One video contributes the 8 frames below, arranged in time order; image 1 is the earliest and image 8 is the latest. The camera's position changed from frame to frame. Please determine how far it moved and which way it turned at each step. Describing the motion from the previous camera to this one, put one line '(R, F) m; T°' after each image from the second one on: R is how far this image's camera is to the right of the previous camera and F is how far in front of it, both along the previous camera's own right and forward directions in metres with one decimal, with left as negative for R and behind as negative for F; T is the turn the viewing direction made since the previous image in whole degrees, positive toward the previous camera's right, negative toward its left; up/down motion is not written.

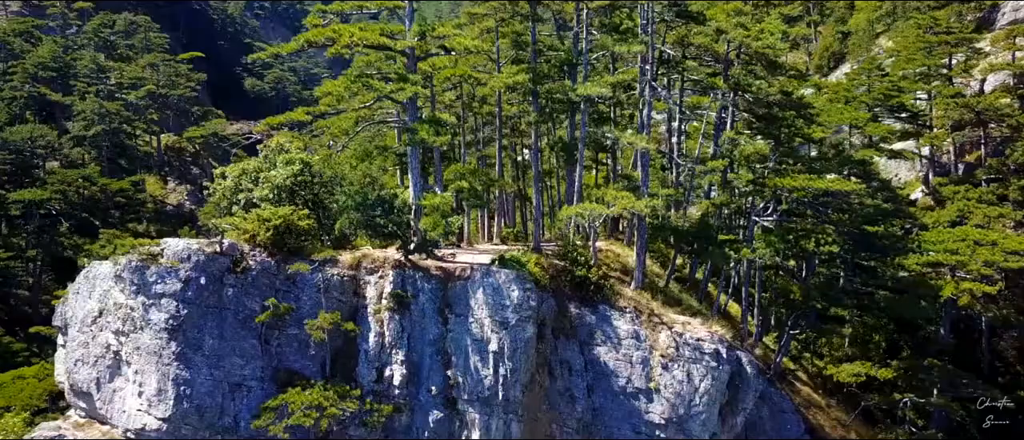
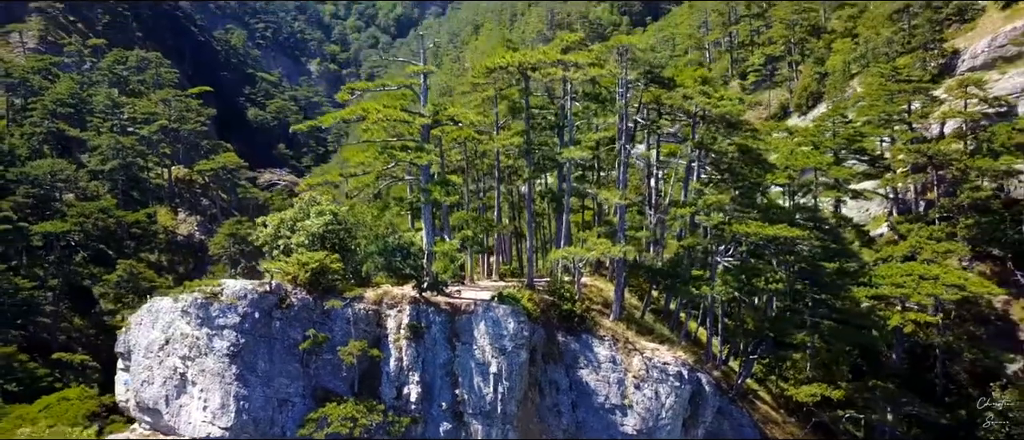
(0.0, -2.0) m; 0°
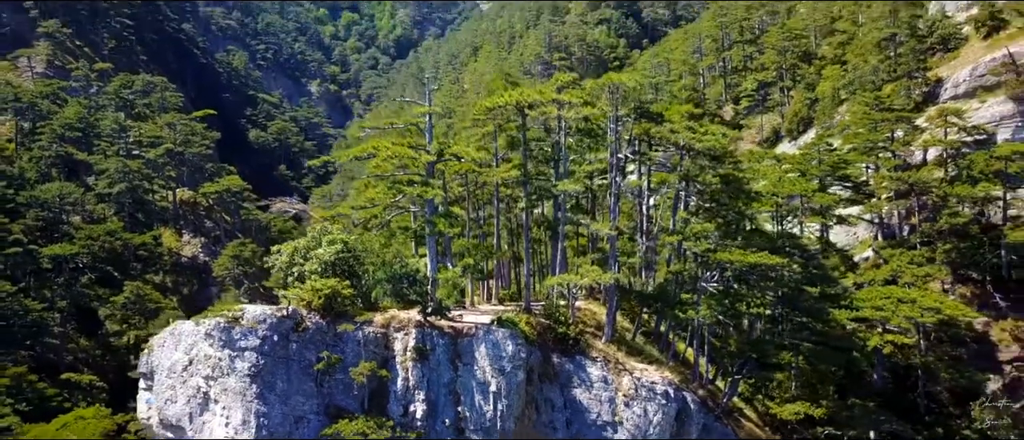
(0.0, -0.9) m; 0°
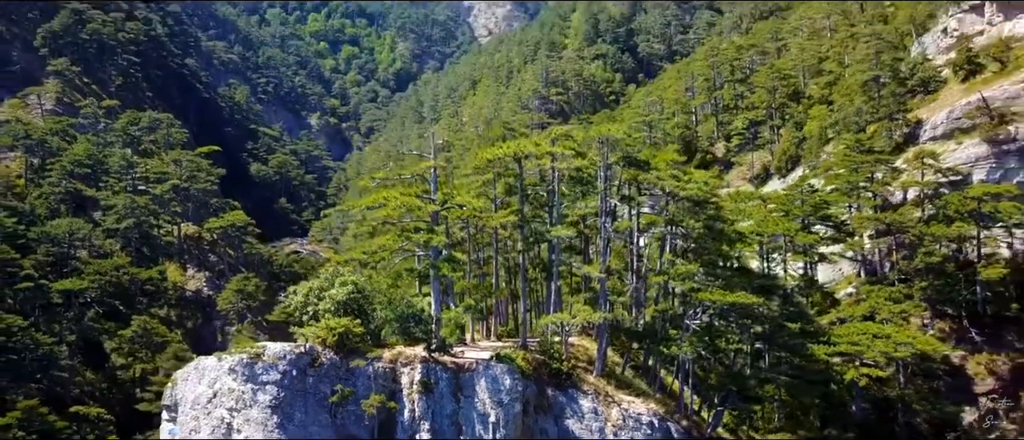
(0.0, -1.2) m; 0°
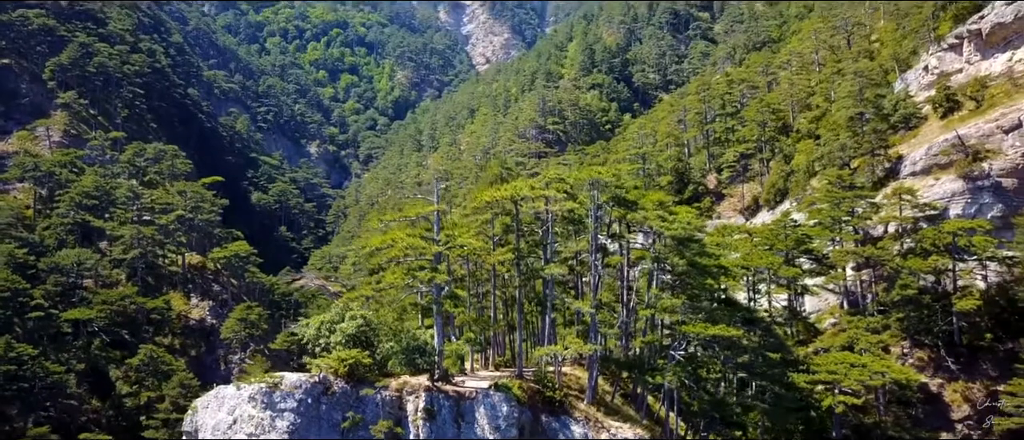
(0.0, -1.3) m; 0°
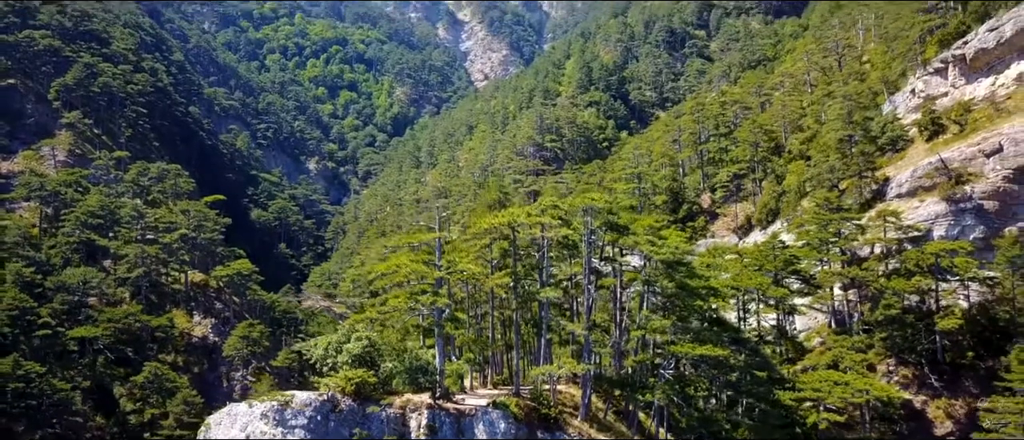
(0.0, -1.0) m; 0°
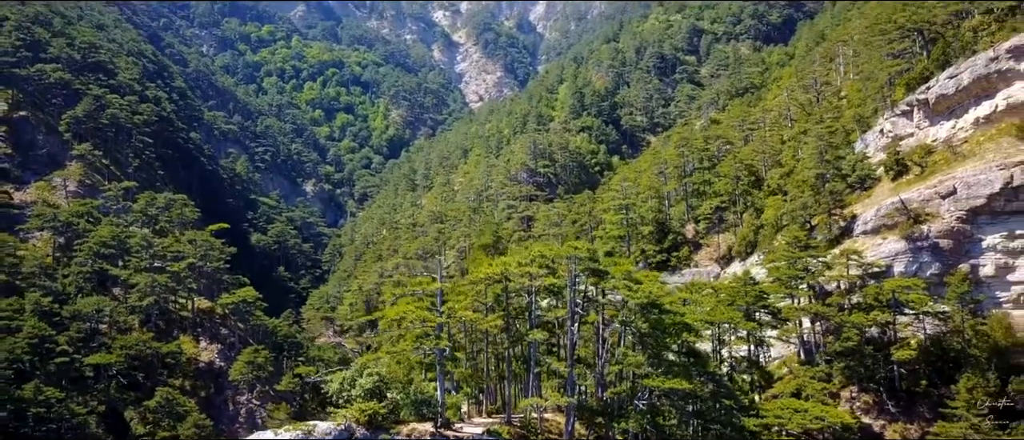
(+0.1, -2.6) m; 0°
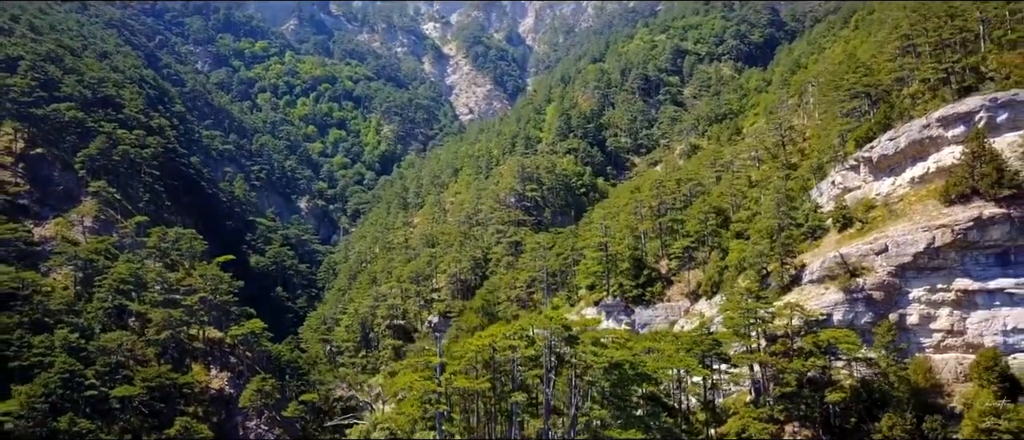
(+0.1, -4.7) m; +1°
